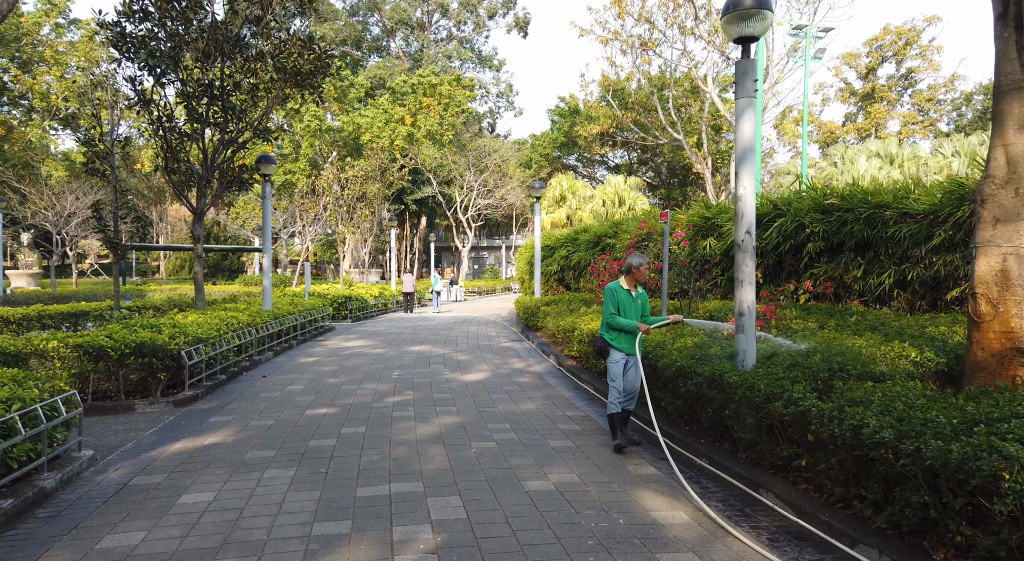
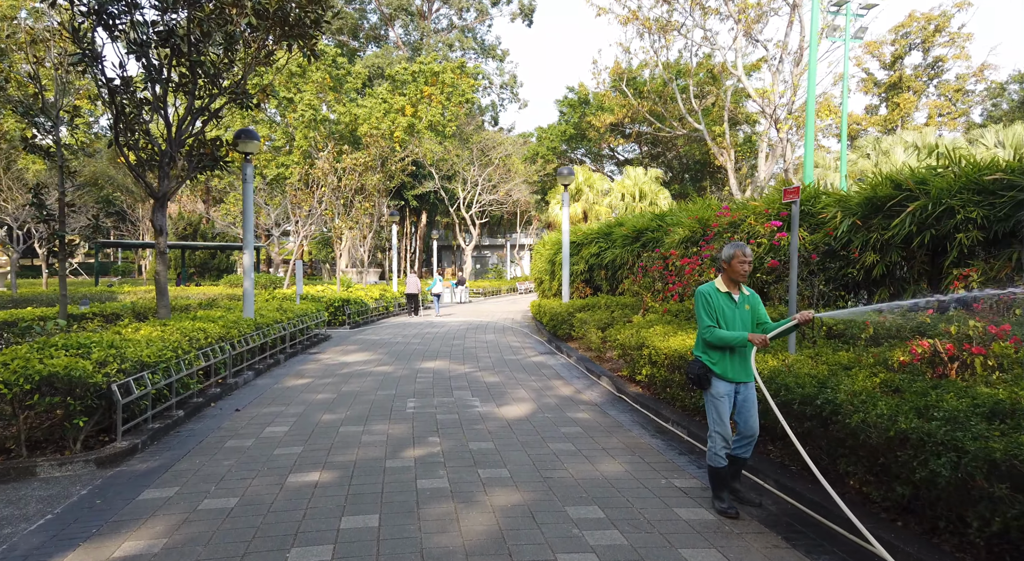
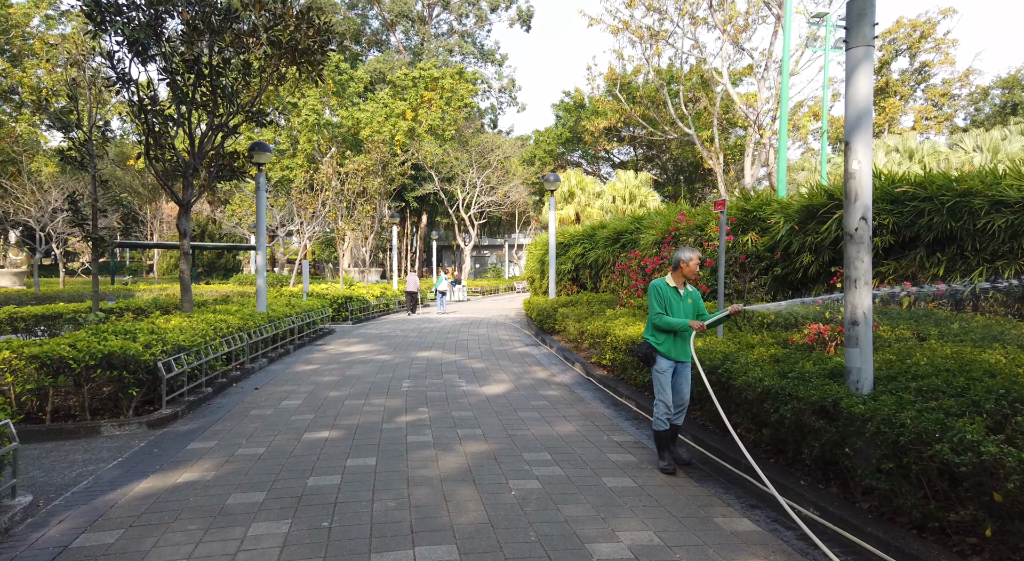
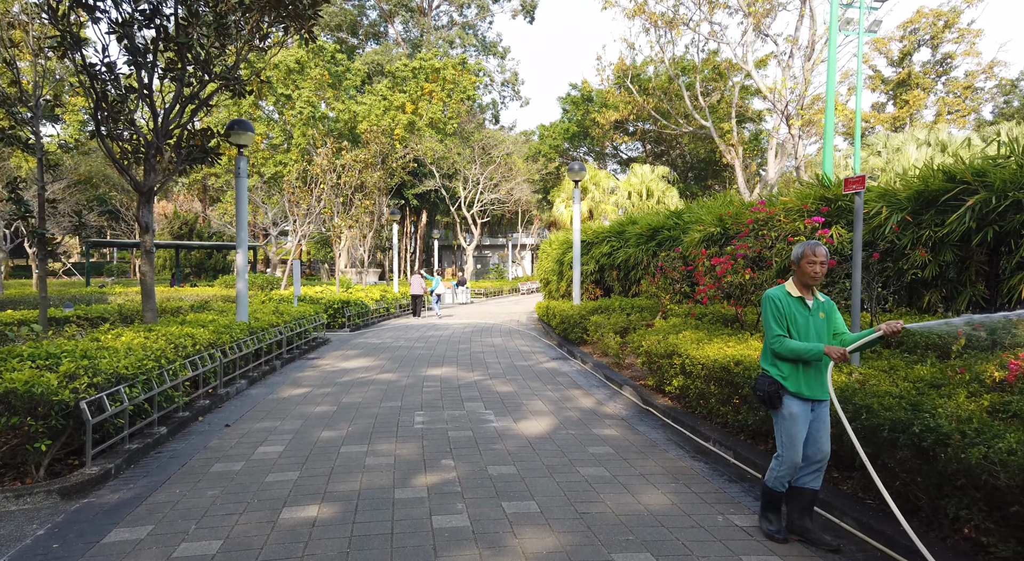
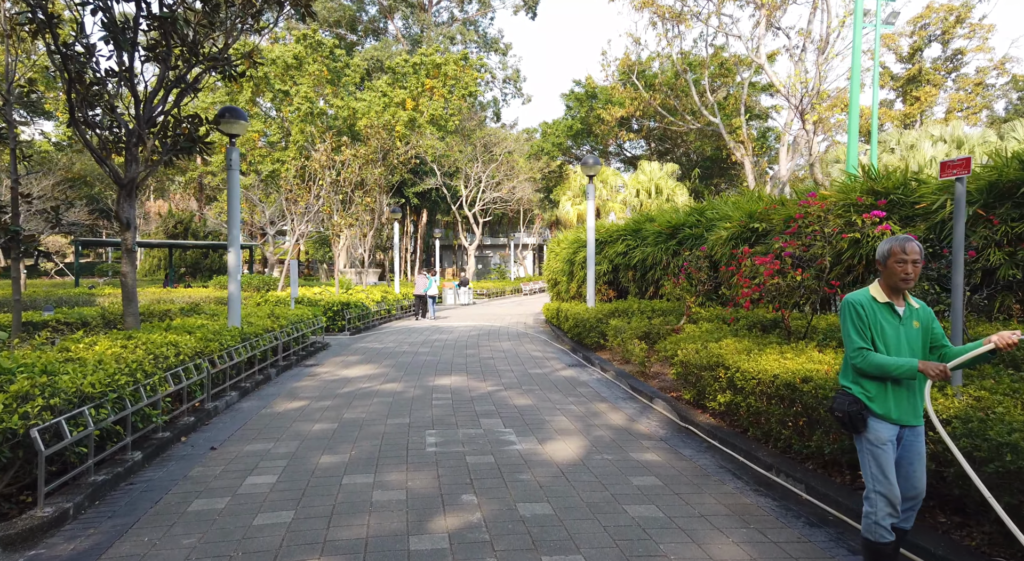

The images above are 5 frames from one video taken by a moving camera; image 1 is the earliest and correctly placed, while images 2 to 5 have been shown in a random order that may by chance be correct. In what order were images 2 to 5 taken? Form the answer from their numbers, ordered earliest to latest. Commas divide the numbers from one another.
3, 2, 4, 5
